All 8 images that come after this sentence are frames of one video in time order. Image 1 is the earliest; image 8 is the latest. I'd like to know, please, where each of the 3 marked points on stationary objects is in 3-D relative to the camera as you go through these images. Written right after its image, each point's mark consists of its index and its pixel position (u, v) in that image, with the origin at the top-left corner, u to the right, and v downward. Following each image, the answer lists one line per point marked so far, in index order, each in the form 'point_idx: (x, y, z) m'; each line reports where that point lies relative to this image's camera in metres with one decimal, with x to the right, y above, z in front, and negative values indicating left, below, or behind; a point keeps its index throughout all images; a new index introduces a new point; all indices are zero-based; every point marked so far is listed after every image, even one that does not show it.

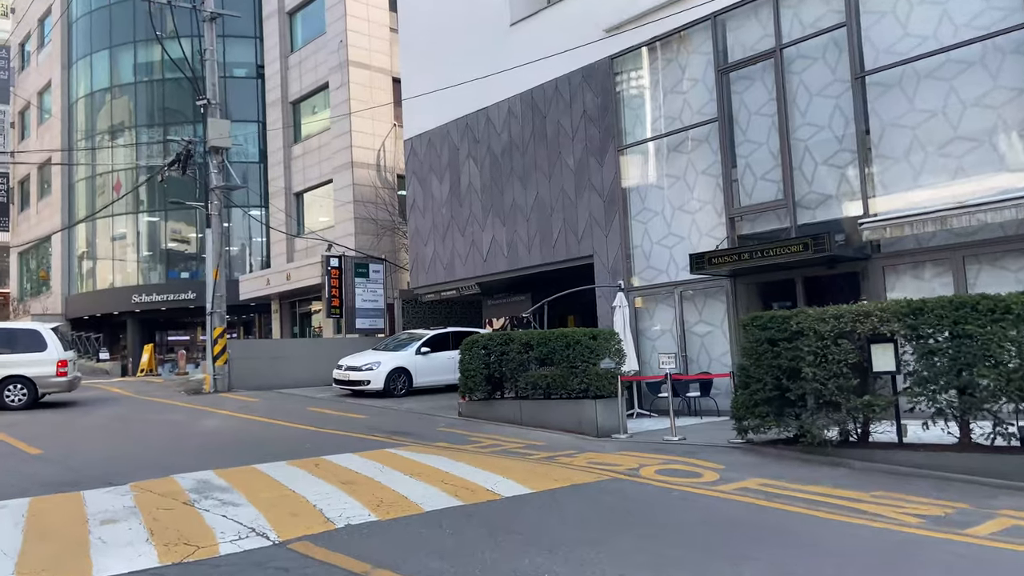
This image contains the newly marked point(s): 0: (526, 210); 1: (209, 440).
0: (+0.4, +2.0, +19.2) m
1: (-4.7, -2.4, +11.8) m
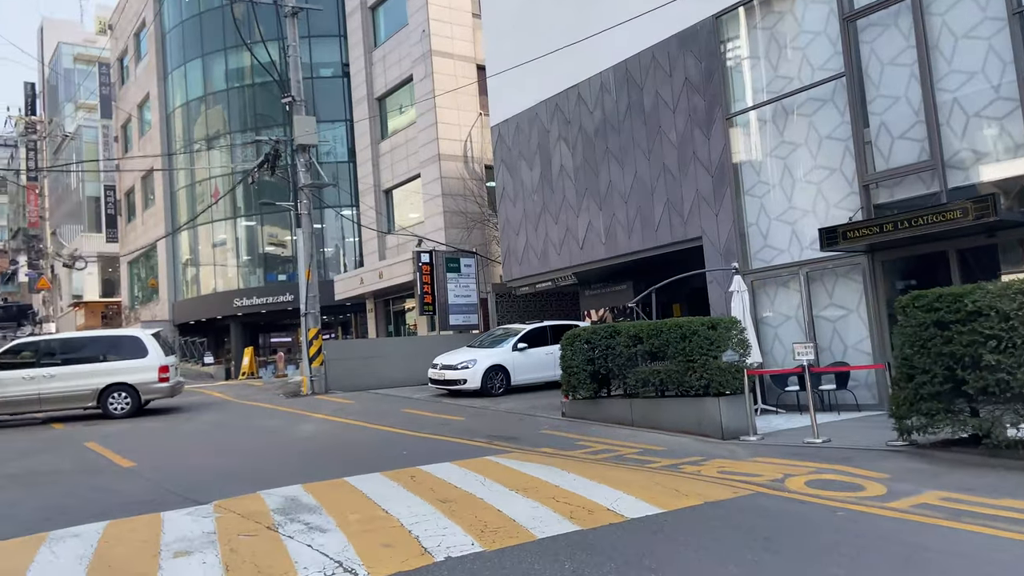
0: (+2.6, +2.3, +17.8) m
1: (-3.1, -2.4, +11.2) m
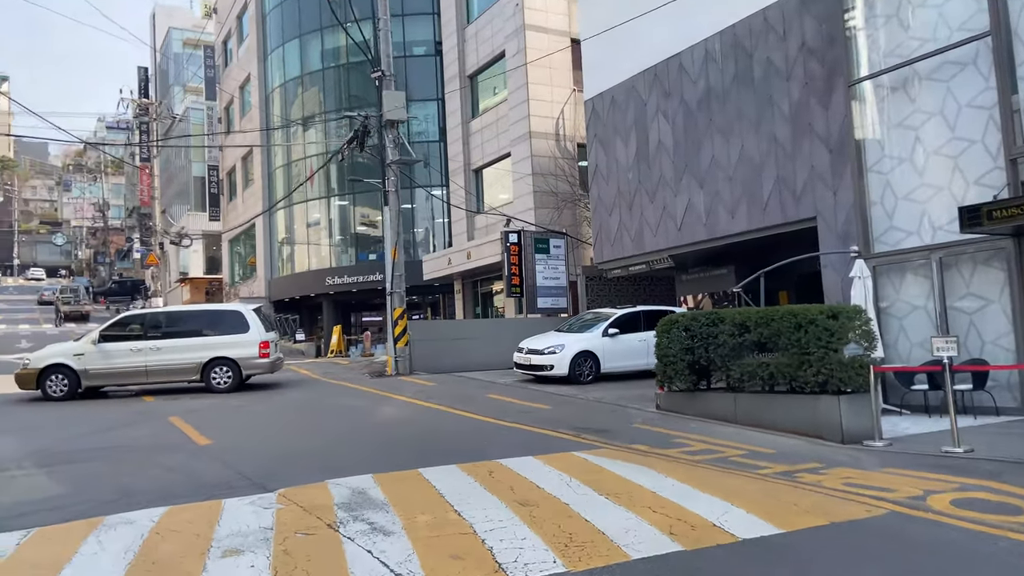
0: (+4.7, +2.6, +16.5) m
1: (-1.8, -2.0, +10.6) m
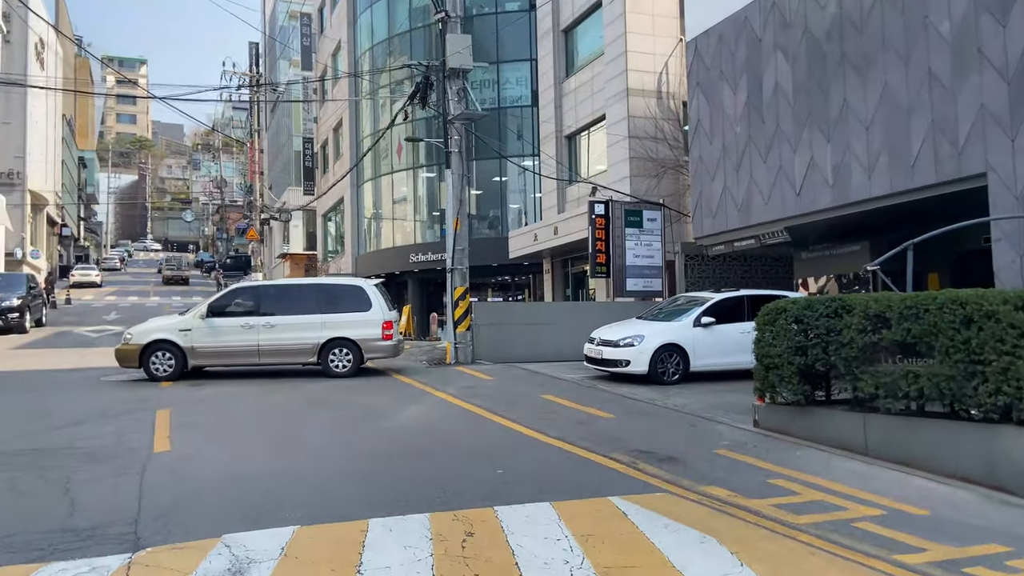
0: (+6.0, +2.9, +12.9) m
1: (-1.4, -1.7, +8.3) m
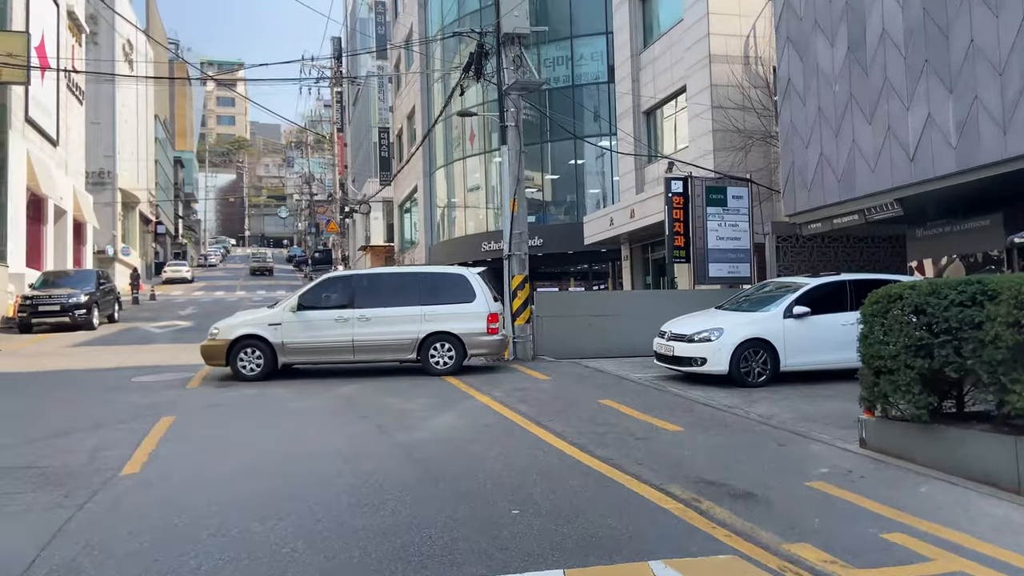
0: (+6.7, +3.2, +10.4) m
1: (-1.2, -1.6, +6.8) m
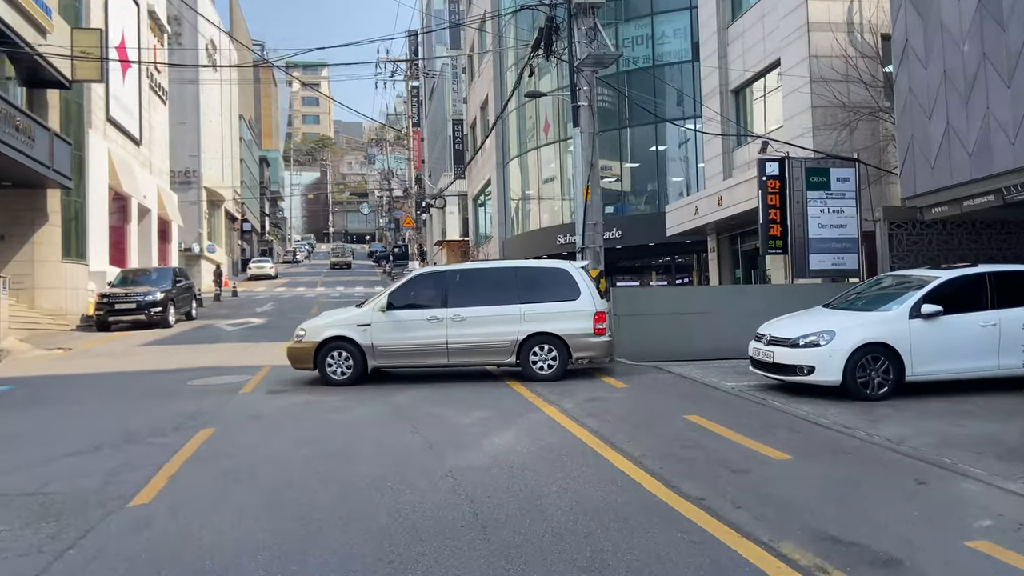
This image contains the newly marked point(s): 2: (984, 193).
0: (+7.5, +3.3, +8.4) m
1: (-0.7, -1.6, +5.6) m
2: (+7.3, +1.5, +11.7) m
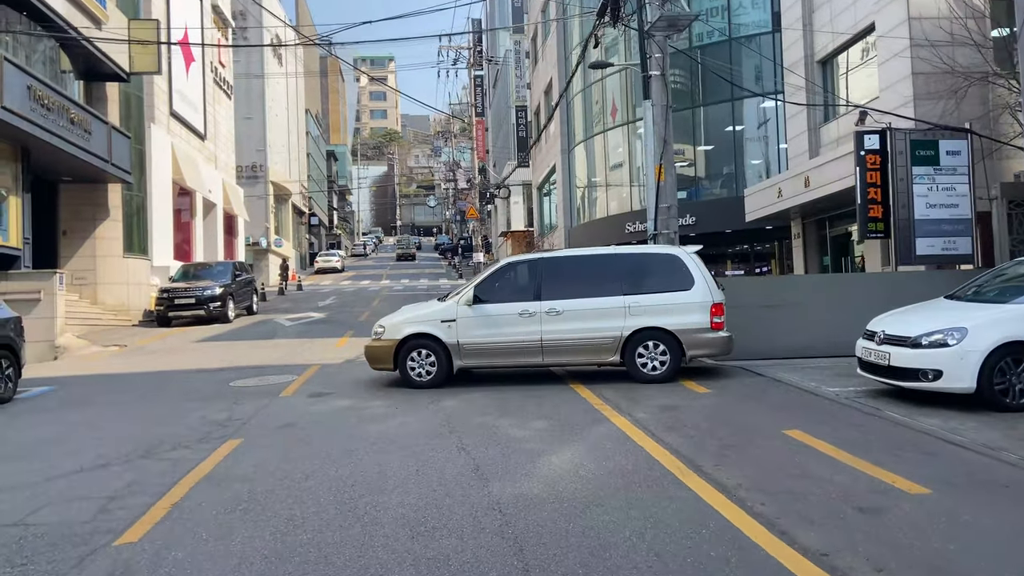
0: (+8.0, +3.4, +6.5) m
1: (-0.3, -1.6, +4.5) m
2: (+8.2, +1.7, +9.8) m
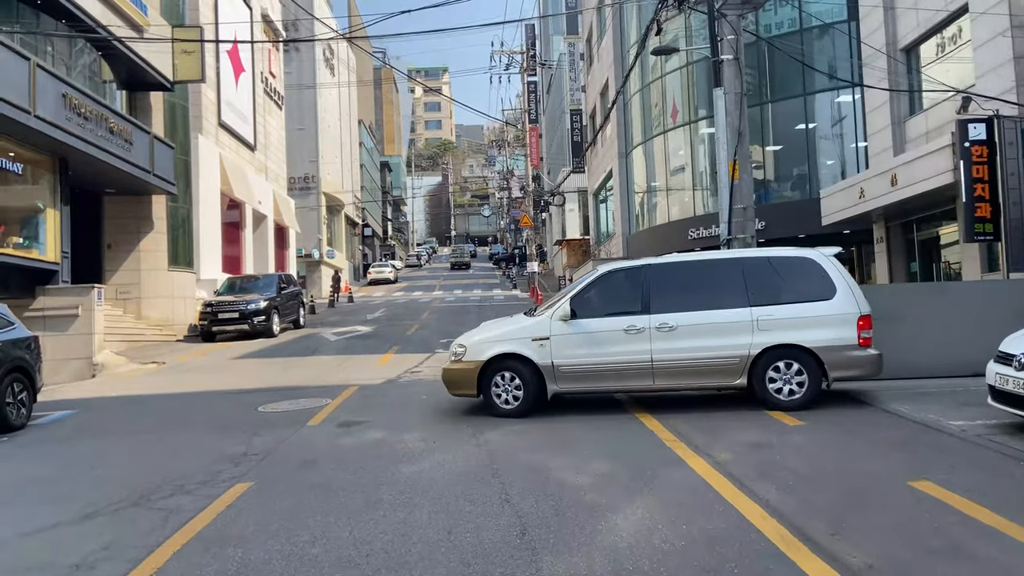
0: (+8.4, +3.3, +4.7) m
1: (0.0, -1.7, +3.3) m
2: (+8.7, +1.6, +8.0) m
